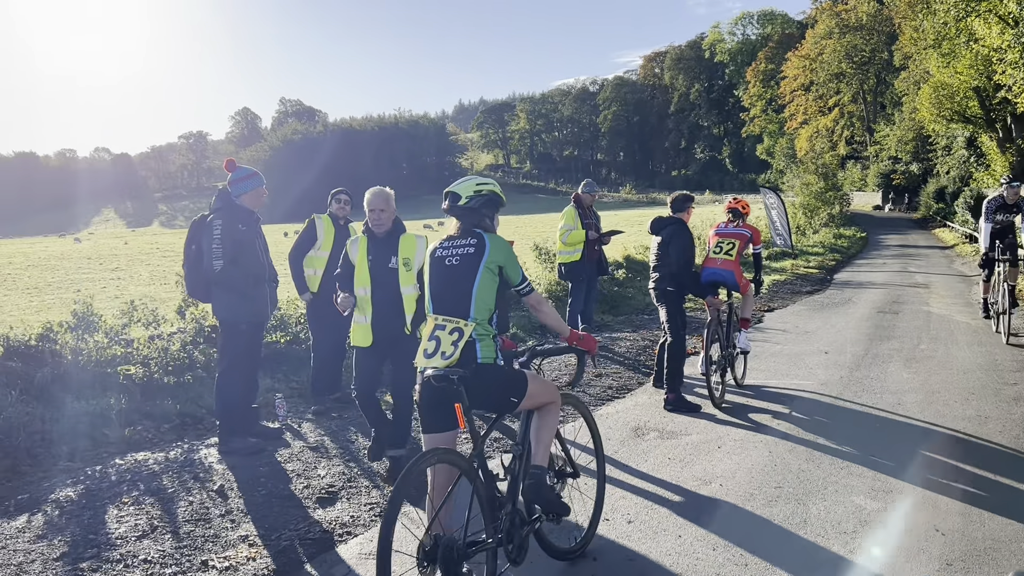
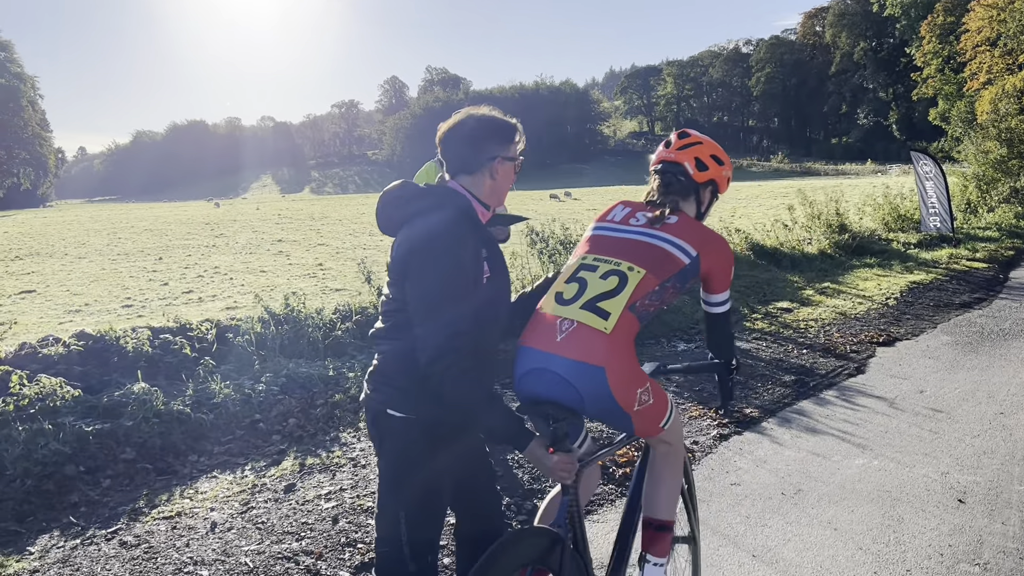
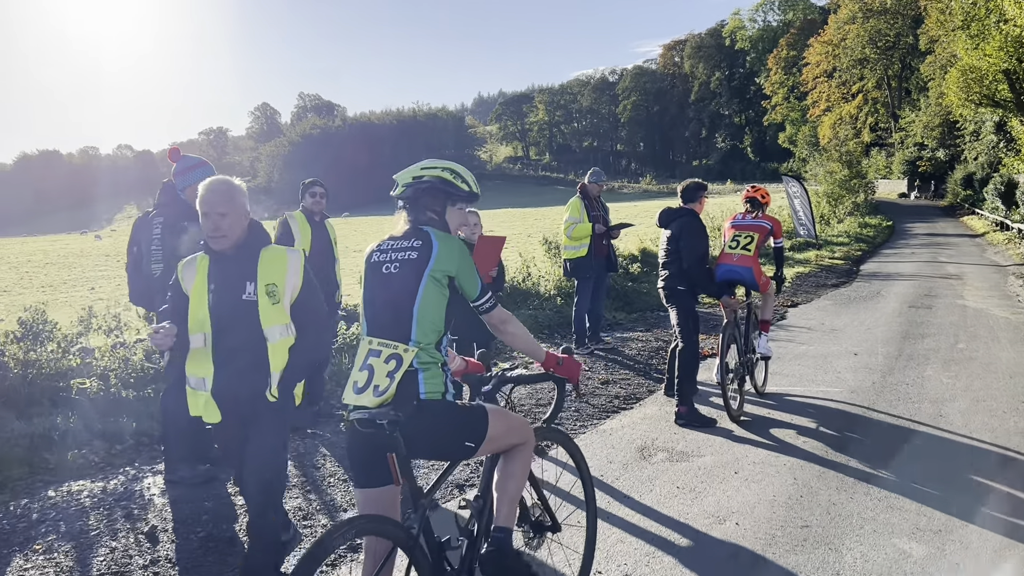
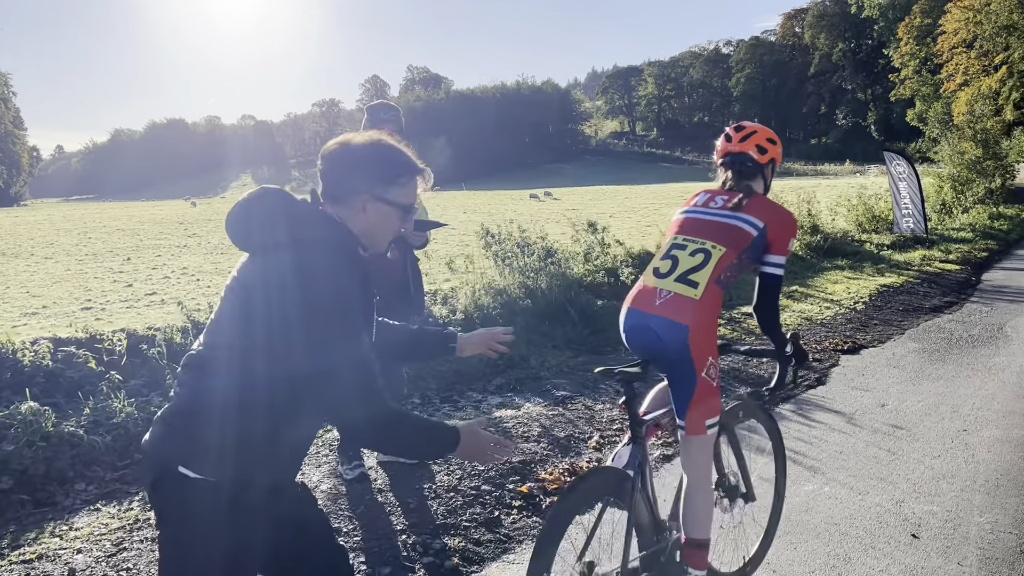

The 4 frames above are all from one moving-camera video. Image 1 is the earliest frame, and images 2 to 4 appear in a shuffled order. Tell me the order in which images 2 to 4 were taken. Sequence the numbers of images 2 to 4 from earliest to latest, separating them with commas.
3, 2, 4
